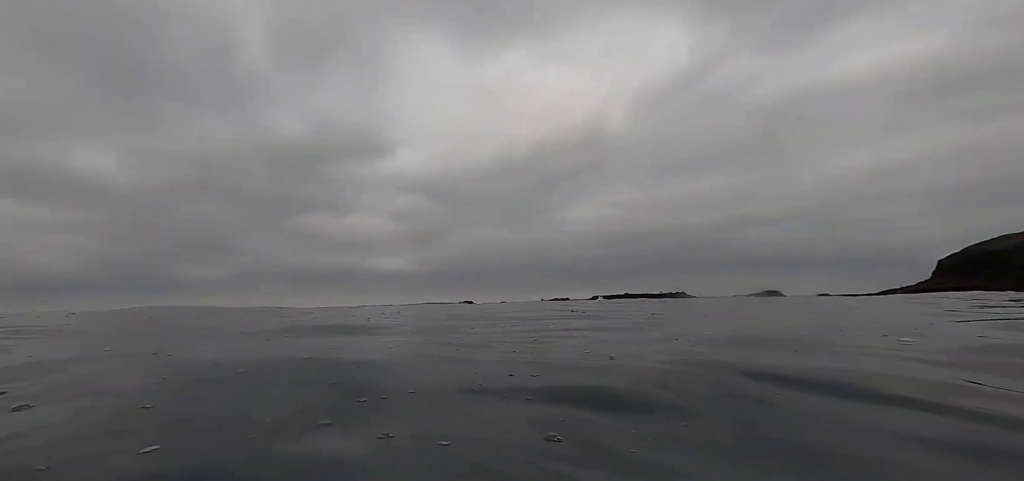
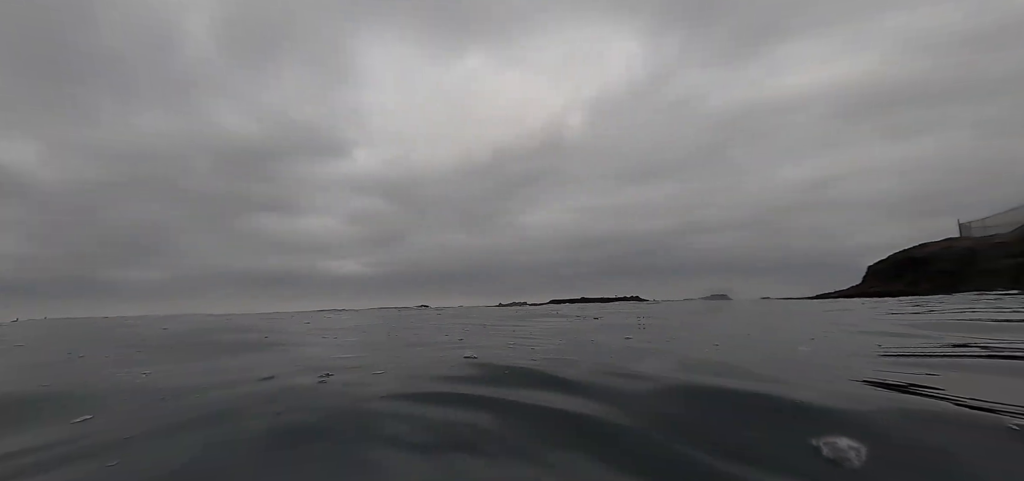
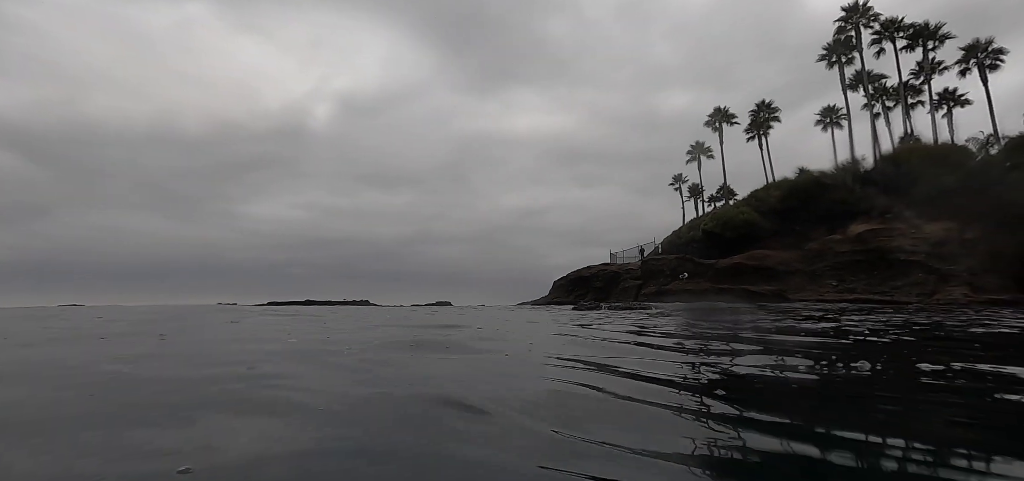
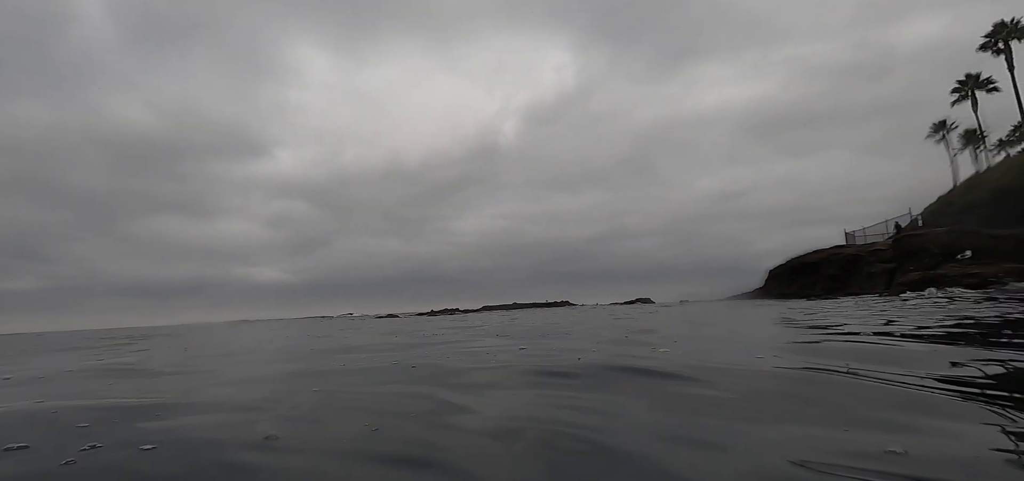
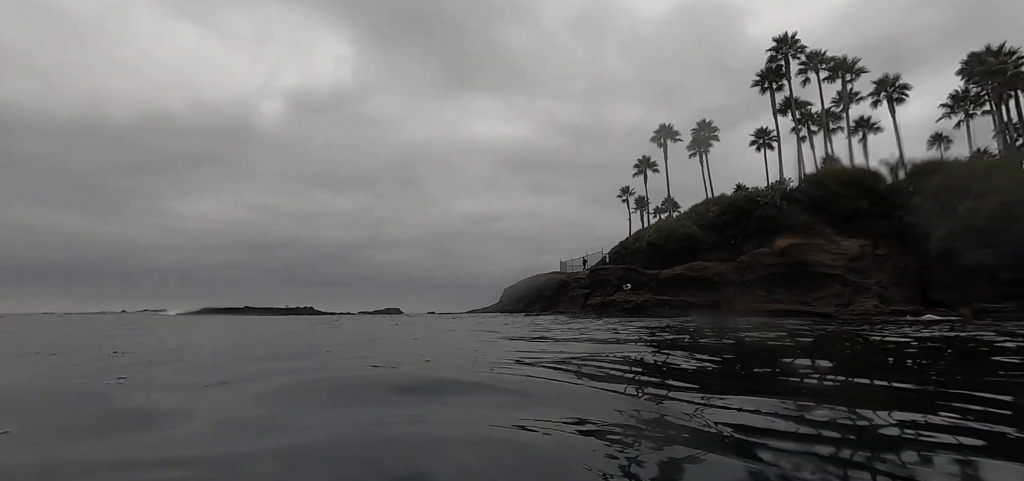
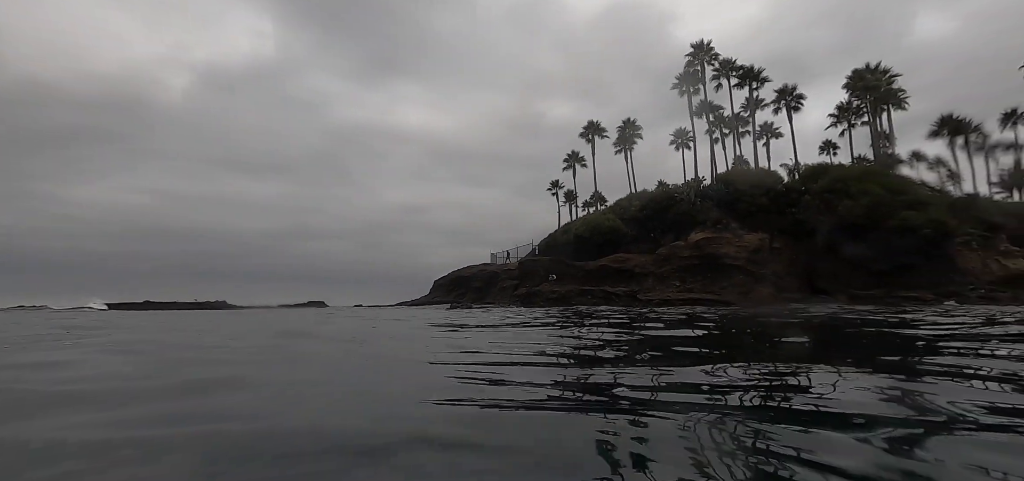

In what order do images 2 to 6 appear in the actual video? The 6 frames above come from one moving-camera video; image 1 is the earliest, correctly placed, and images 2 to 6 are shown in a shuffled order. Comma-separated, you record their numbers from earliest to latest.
2, 4, 3, 5, 6
